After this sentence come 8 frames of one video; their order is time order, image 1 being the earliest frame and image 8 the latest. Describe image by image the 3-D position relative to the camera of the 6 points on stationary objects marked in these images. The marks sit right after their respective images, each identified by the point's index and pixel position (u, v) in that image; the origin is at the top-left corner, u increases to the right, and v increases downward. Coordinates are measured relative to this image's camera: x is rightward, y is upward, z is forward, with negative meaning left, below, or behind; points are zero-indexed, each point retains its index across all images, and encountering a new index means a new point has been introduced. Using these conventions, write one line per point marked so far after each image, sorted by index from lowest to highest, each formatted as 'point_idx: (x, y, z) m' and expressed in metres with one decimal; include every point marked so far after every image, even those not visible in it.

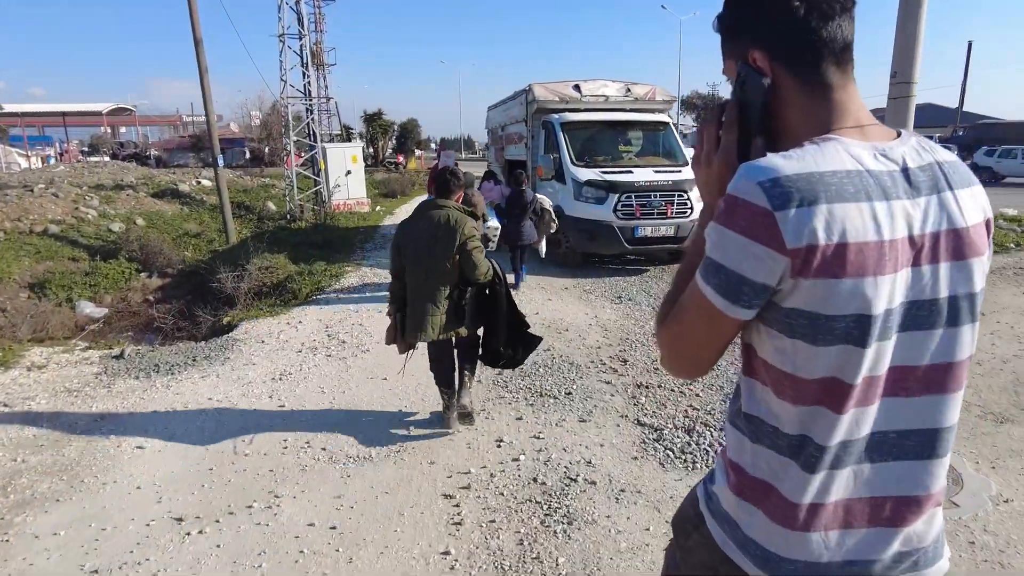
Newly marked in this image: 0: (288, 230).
0: (-5.4, +1.4, +15.8) m
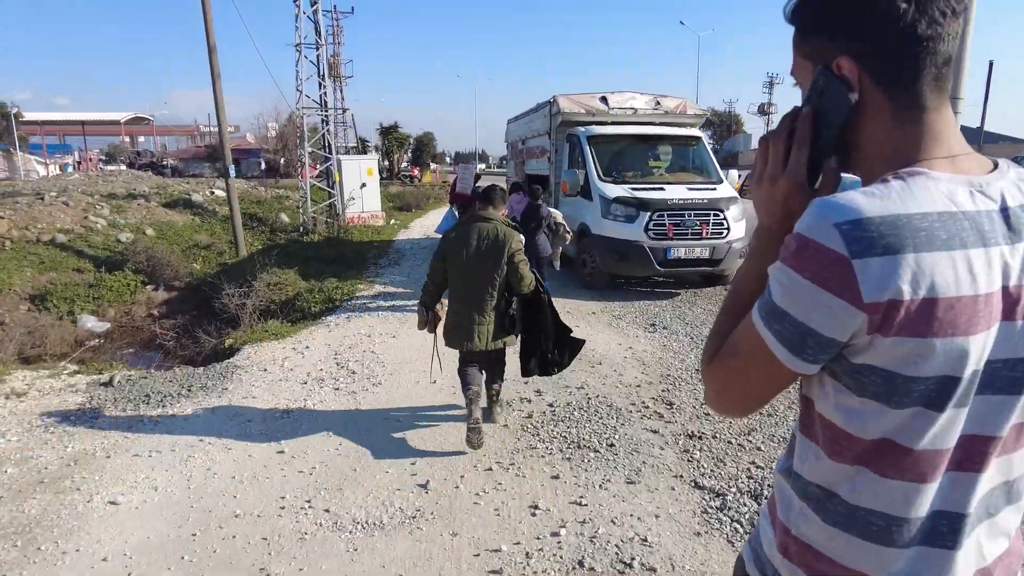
0: (-5.0, +1.0, +15.4) m
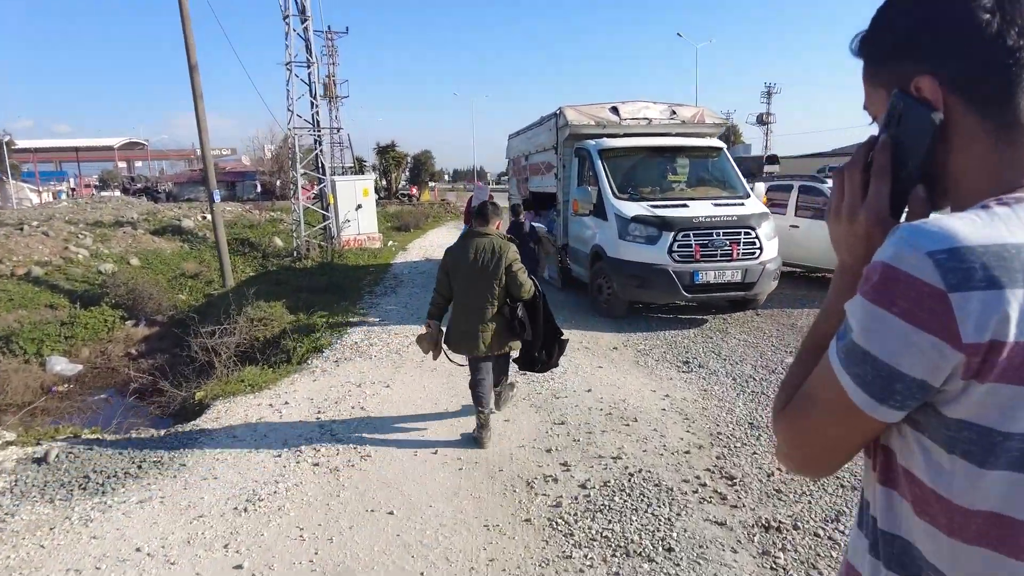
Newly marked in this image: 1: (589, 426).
0: (-4.9, +0.4, +14.5) m
1: (+0.5, -0.9, +4.4) m
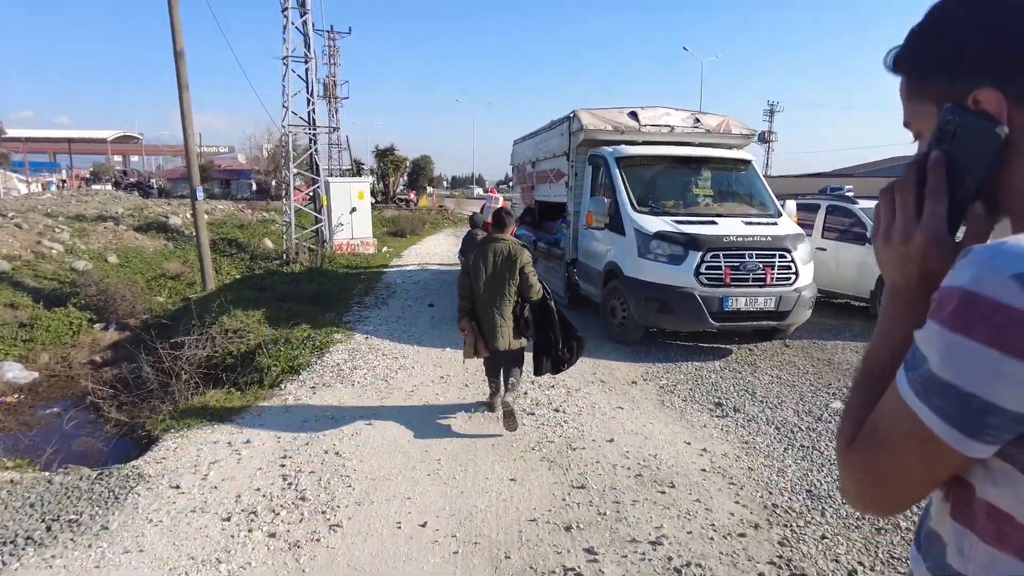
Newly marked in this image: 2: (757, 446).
0: (-4.9, +0.2, +13.6) m
1: (+0.6, -1.1, +3.6) m
2: (+1.7, -1.1, +4.5) m
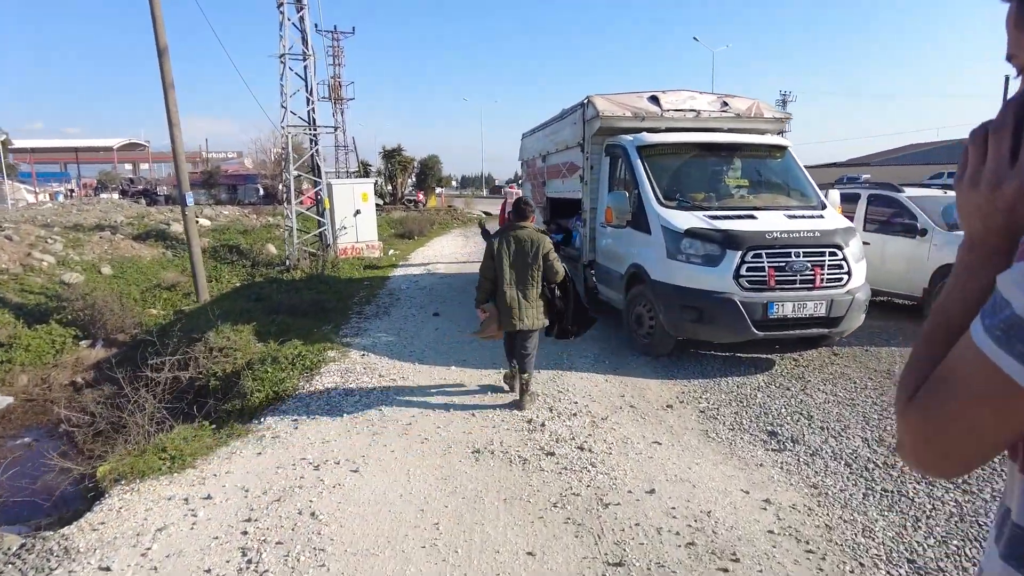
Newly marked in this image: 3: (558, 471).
0: (-4.6, +0.1, +12.9) m
1: (+0.6, -1.2, +2.8) m
2: (+1.8, -1.1, +3.6) m
3: (+0.3, -1.1, +3.8) m
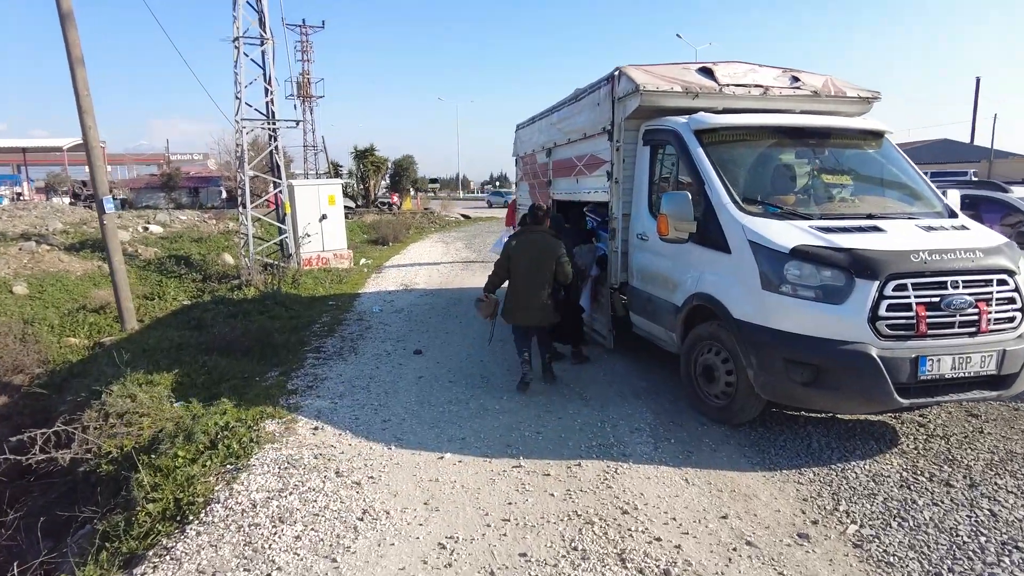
0: (-4.7, -0.3, +10.7) m
1: (+0.9, -1.5, +0.8) m
2: (+2.0, -1.4, +1.7) m
3: (+0.5, -1.3, +1.8) m
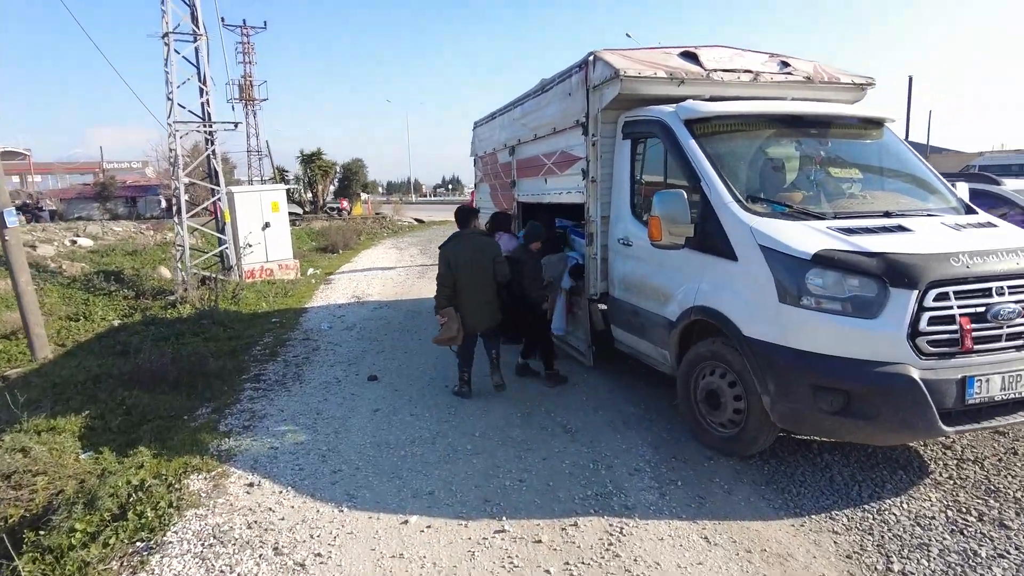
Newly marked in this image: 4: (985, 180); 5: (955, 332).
0: (-5.3, -0.6, +9.6) m
1: (+1.1, -1.6, +0.1) m
2: (+2.1, -1.5, +1.1) m
3: (+0.6, -1.4, +1.1) m
4: (+4.9, +1.1, +6.8) m
5: (+2.3, -0.2, +3.3) m
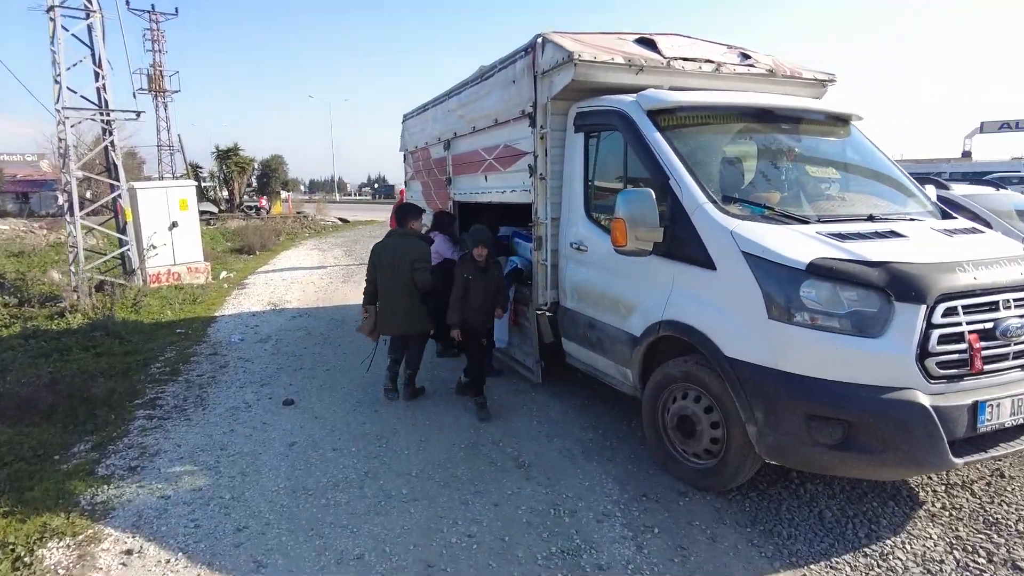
0: (-6.2, -0.7, +8.4) m
1: (+1.2, -1.6, -0.4) m
2: (+2.1, -1.5, +0.7) m
3: (+0.6, -1.5, +0.6) m
4: (+4.3, +1.1, +6.7) m
5: (+2.0, -0.3, +2.9) m
